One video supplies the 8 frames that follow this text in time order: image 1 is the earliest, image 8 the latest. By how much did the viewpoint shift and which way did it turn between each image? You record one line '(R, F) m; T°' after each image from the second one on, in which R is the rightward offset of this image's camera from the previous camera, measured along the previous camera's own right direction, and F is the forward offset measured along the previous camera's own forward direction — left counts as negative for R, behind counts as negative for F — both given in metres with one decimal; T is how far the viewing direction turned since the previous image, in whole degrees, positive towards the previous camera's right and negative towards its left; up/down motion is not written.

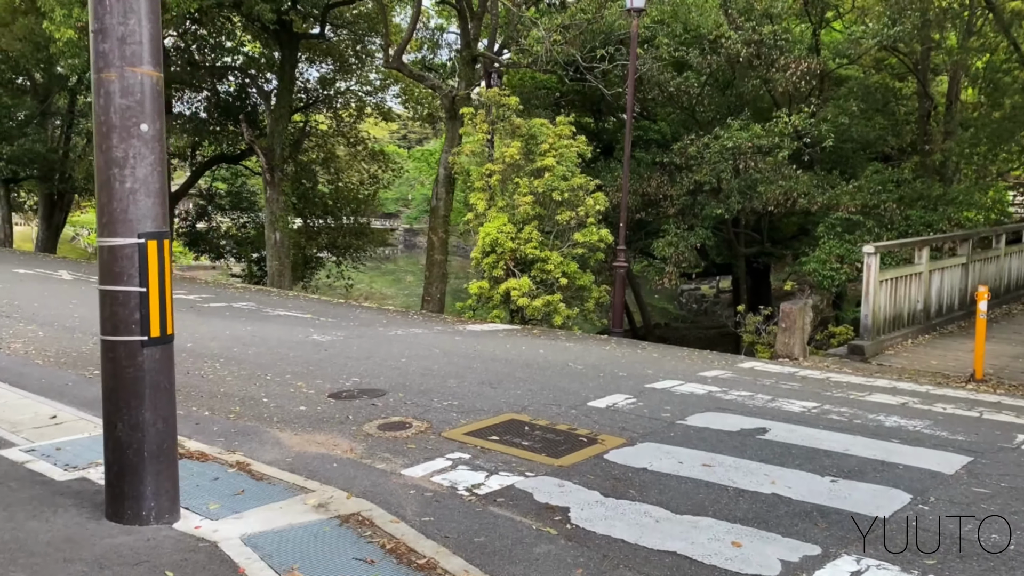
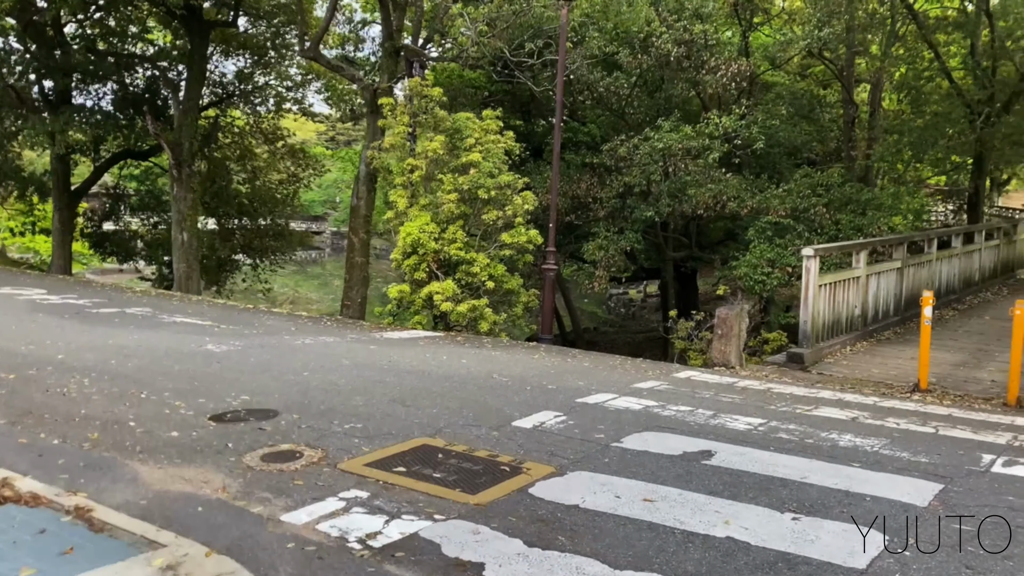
(+0.1, +0.8) m; +5°
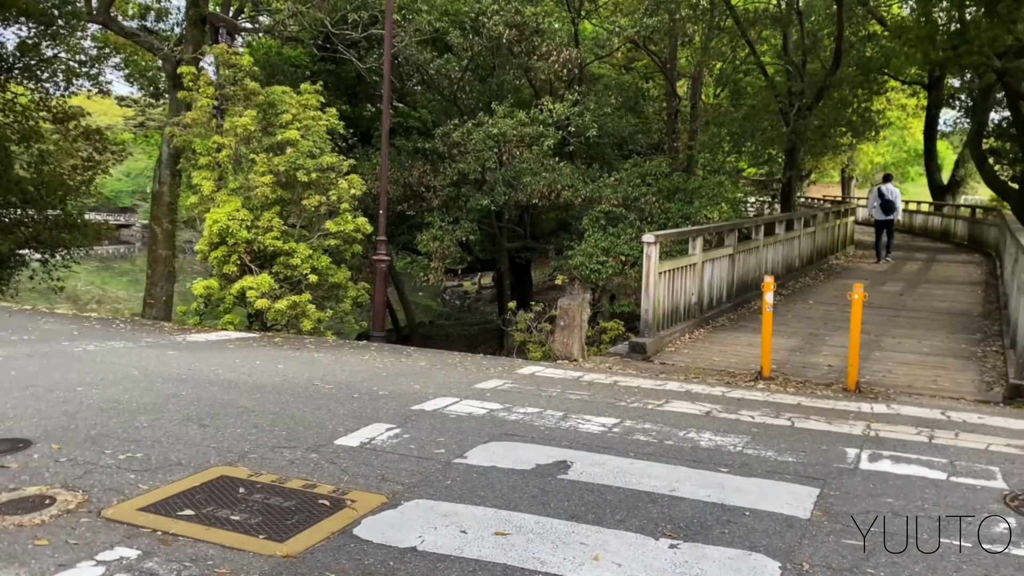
(+0.1, +0.8) m; +11°
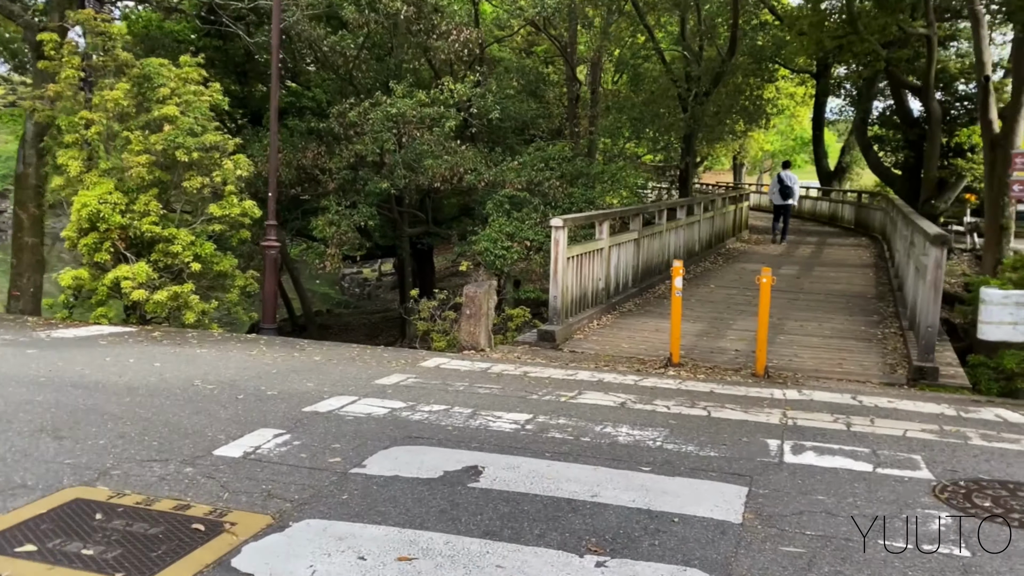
(0.0, +0.4) m; +7°
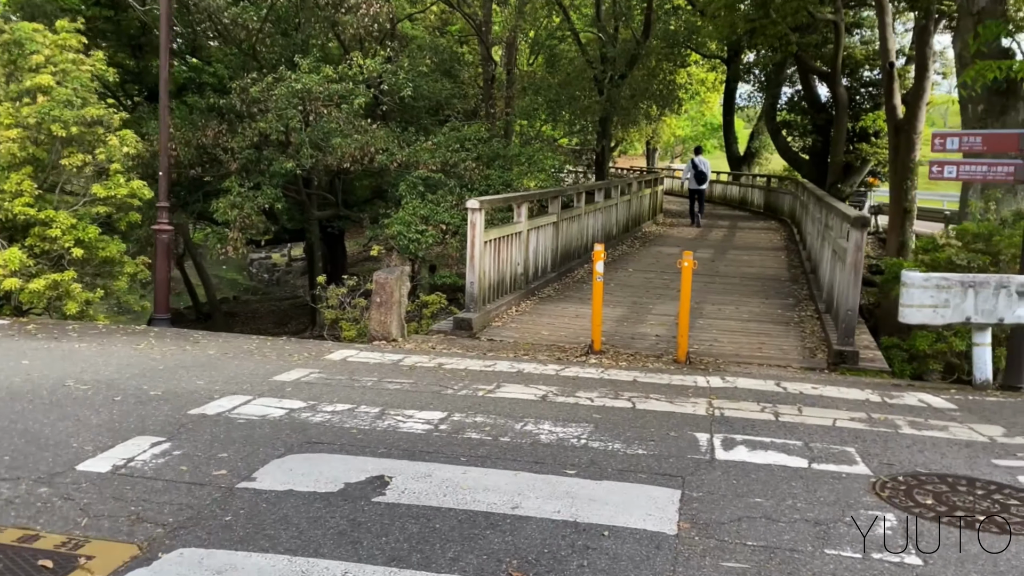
(0.0, +0.4) m; +6°
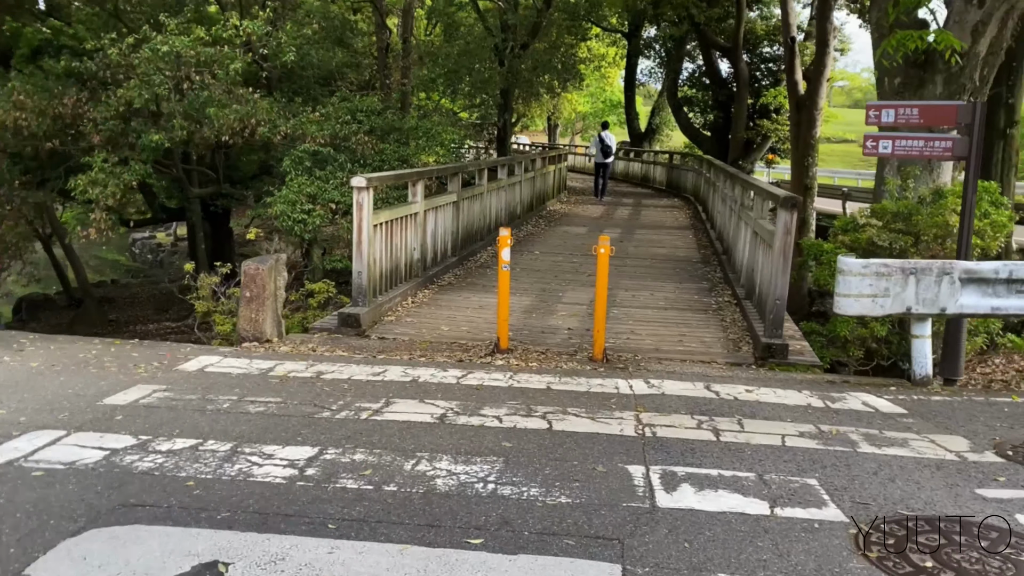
(+0.1, +0.9) m; +7°
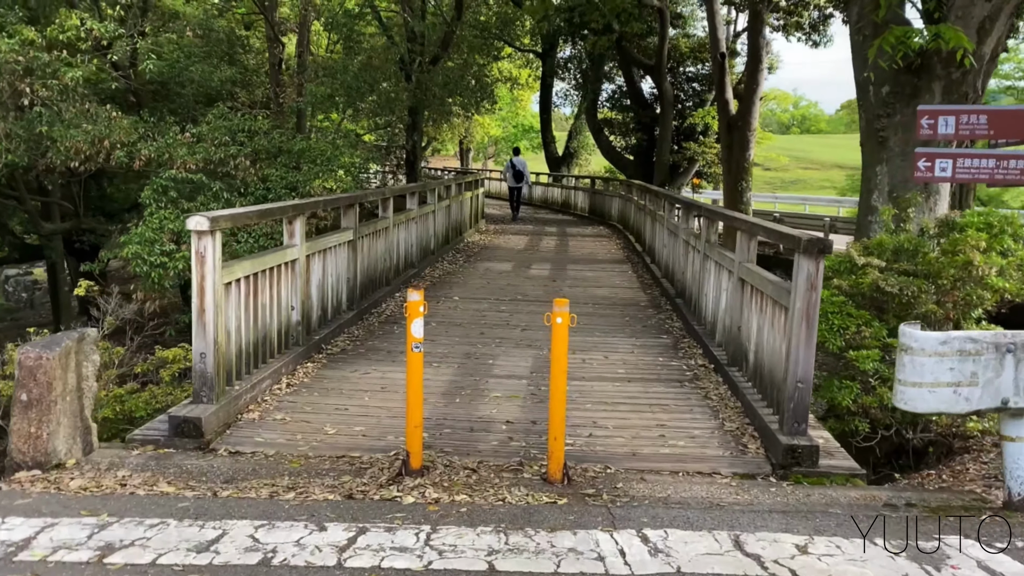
(0.0, +1.9) m; +6°
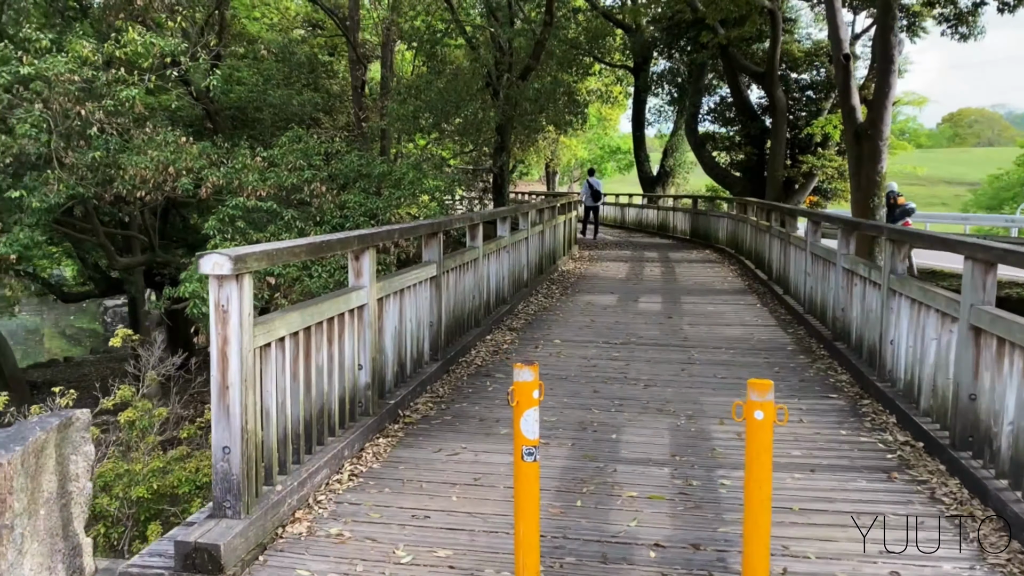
(-0.3, +1.5) m; -6°
